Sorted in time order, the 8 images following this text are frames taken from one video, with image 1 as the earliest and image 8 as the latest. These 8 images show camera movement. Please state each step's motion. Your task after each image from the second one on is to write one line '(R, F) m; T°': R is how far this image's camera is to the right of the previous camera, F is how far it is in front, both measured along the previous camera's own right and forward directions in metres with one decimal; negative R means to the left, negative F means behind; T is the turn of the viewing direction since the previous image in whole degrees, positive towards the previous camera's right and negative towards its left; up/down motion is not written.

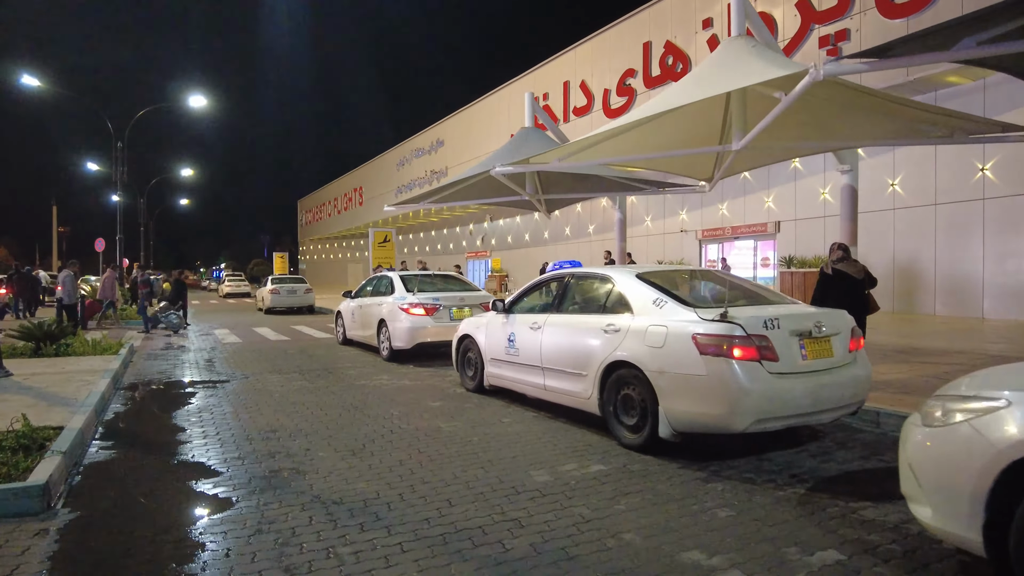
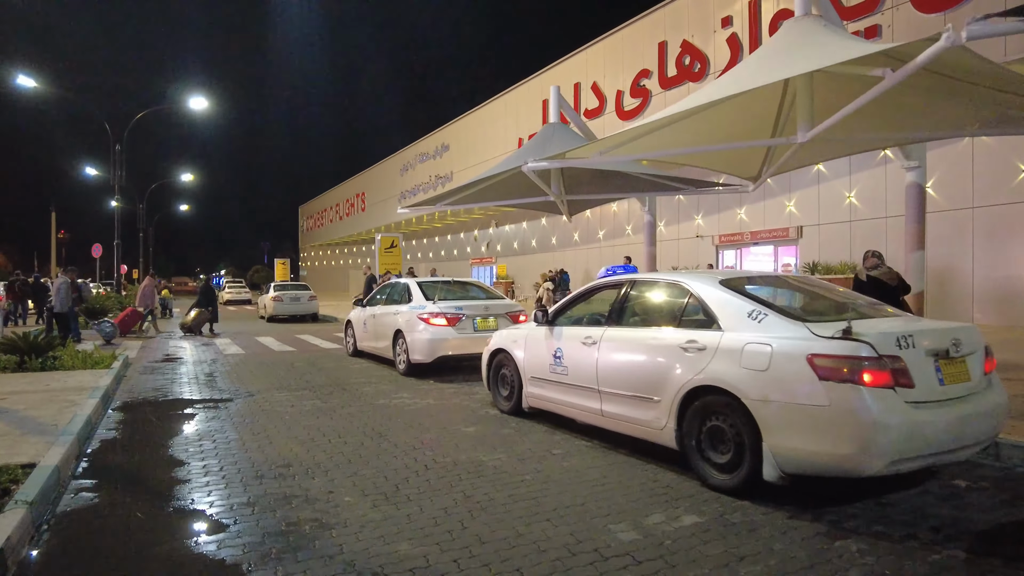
(-0.5, +1.0) m; 0°
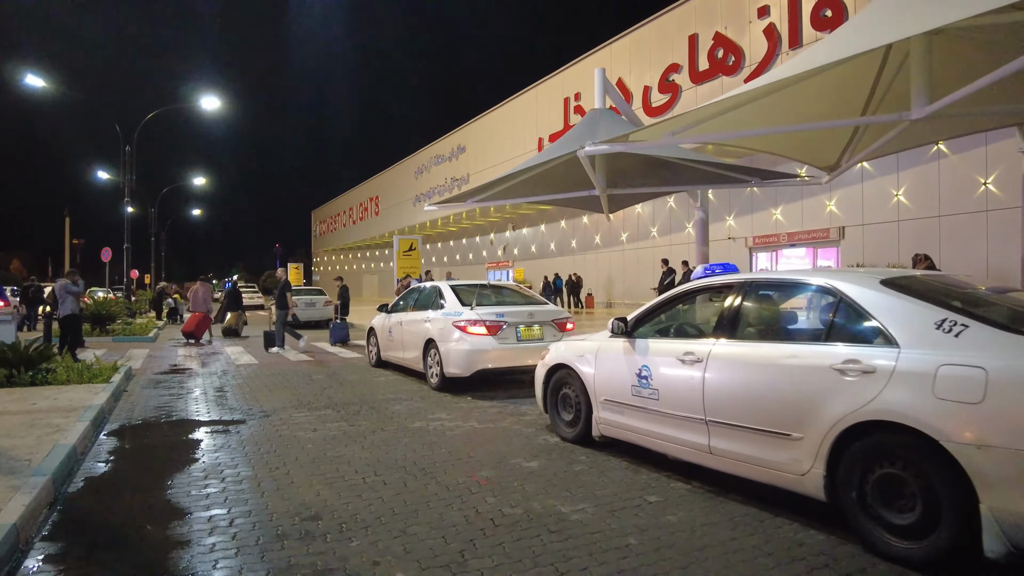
(-0.5, +1.3) m; -1°
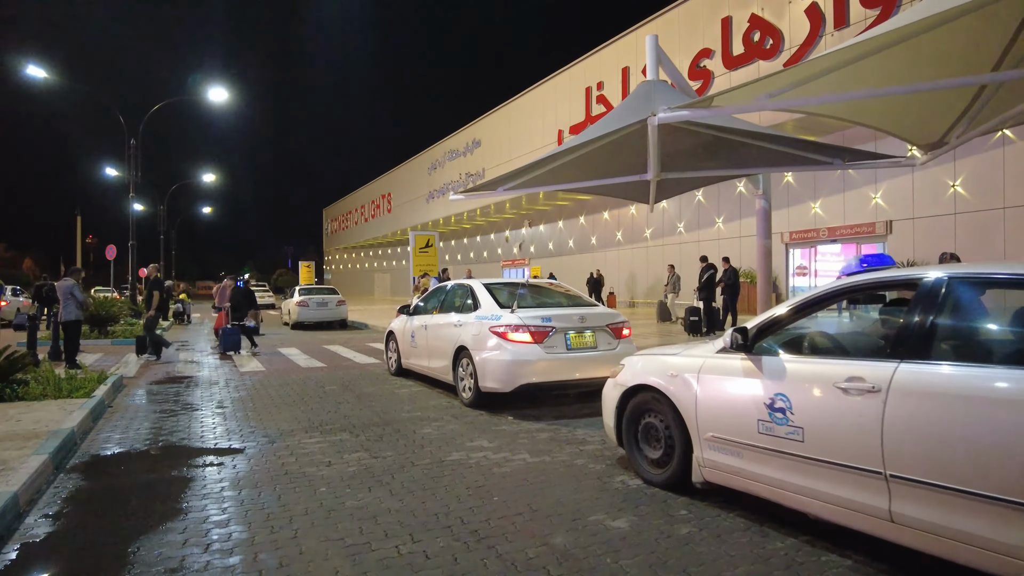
(-0.5, +1.5) m; -1°
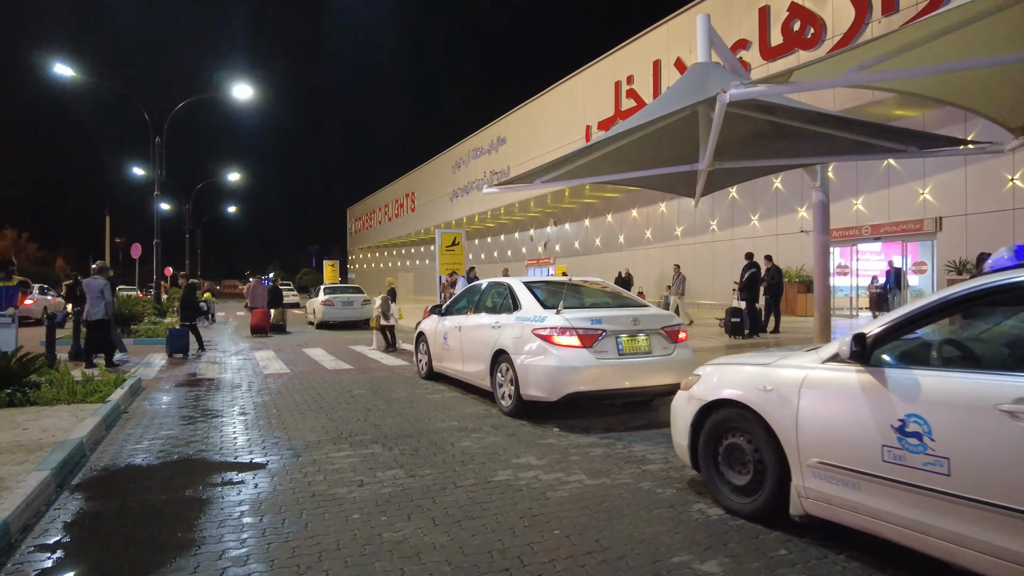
(-0.3, +0.7) m; -2°
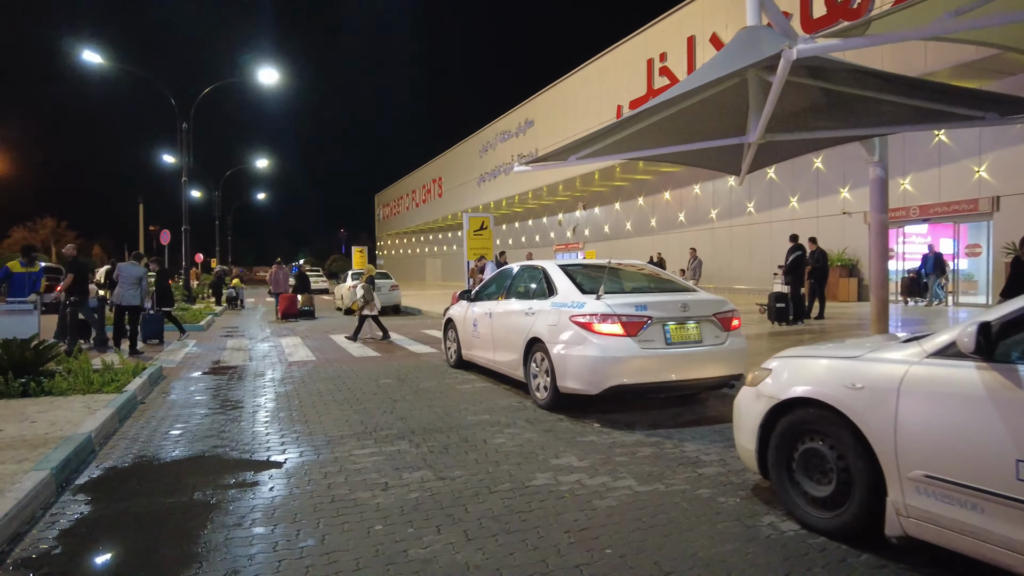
(-0.1, +0.6) m; -2°
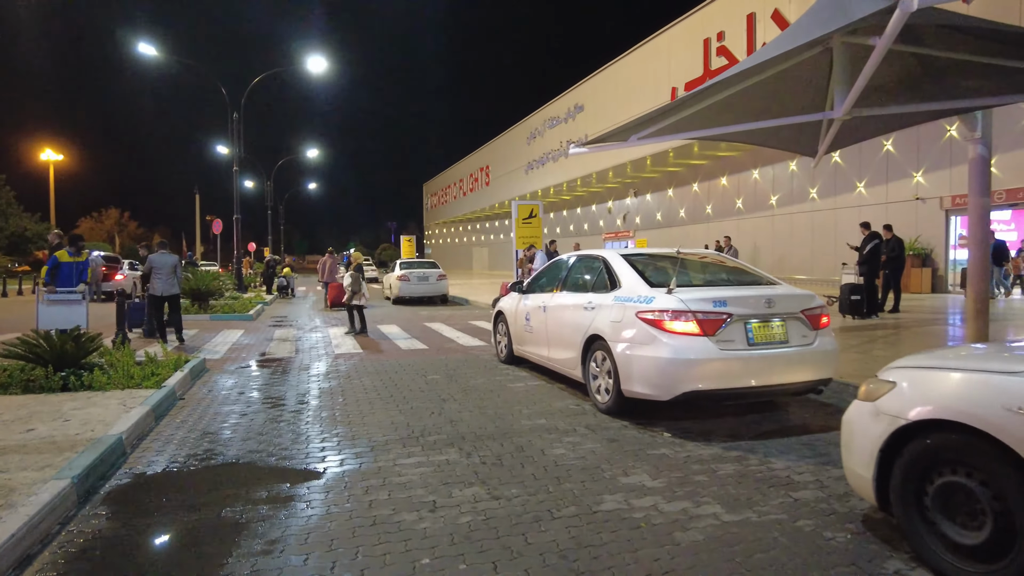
(-0.1, +0.6) m; -4°
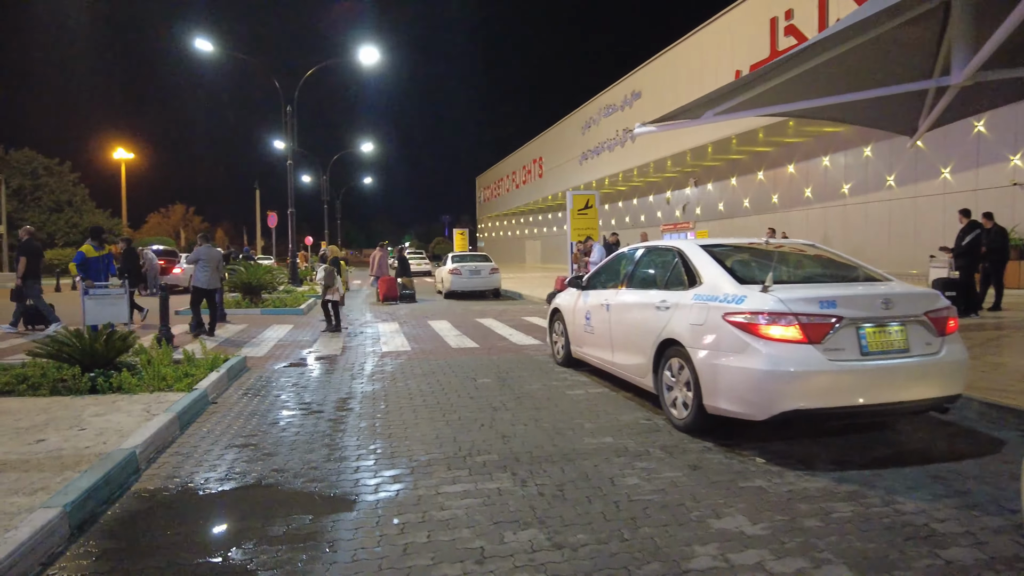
(-0.1, +0.8) m; -5°
